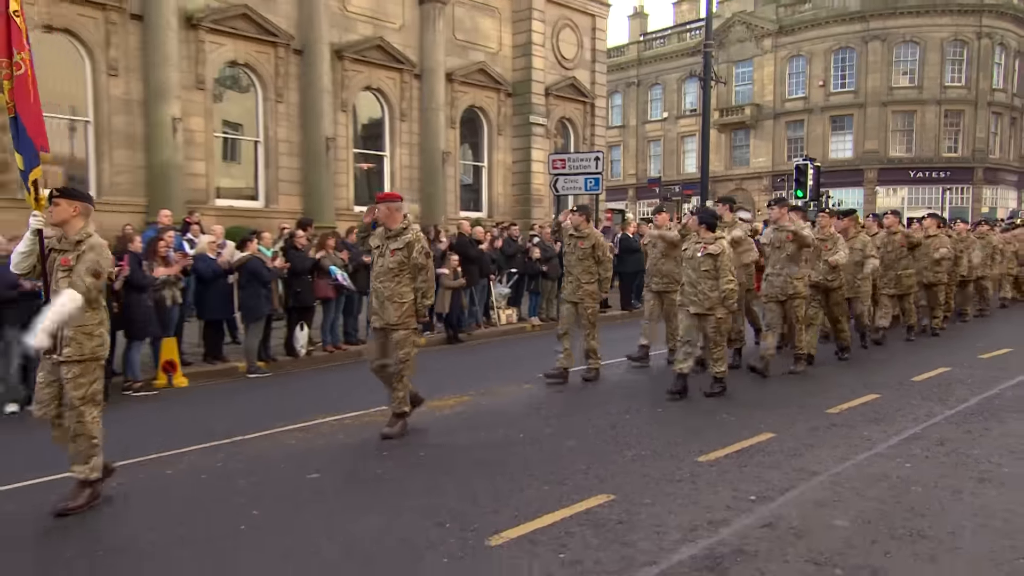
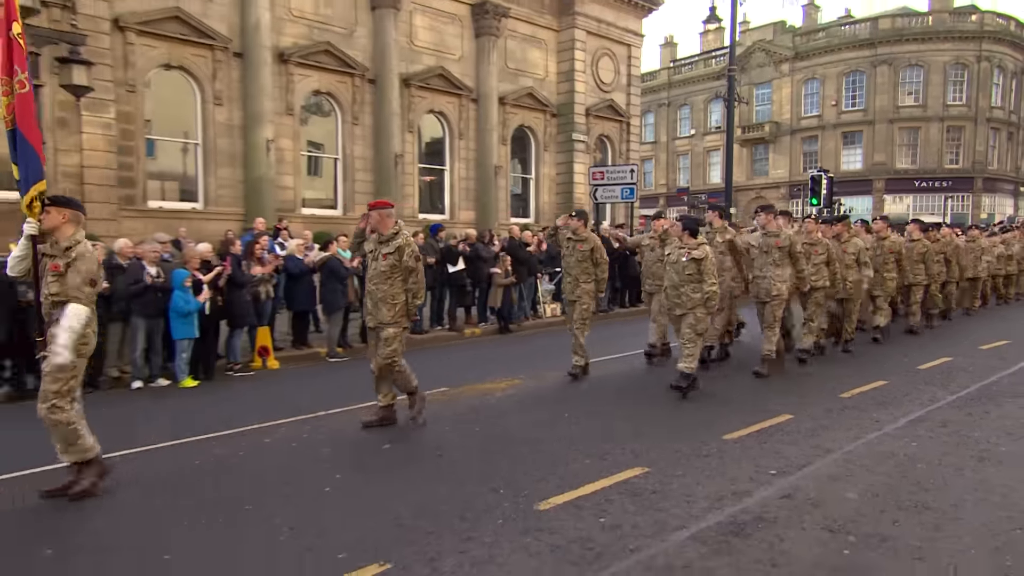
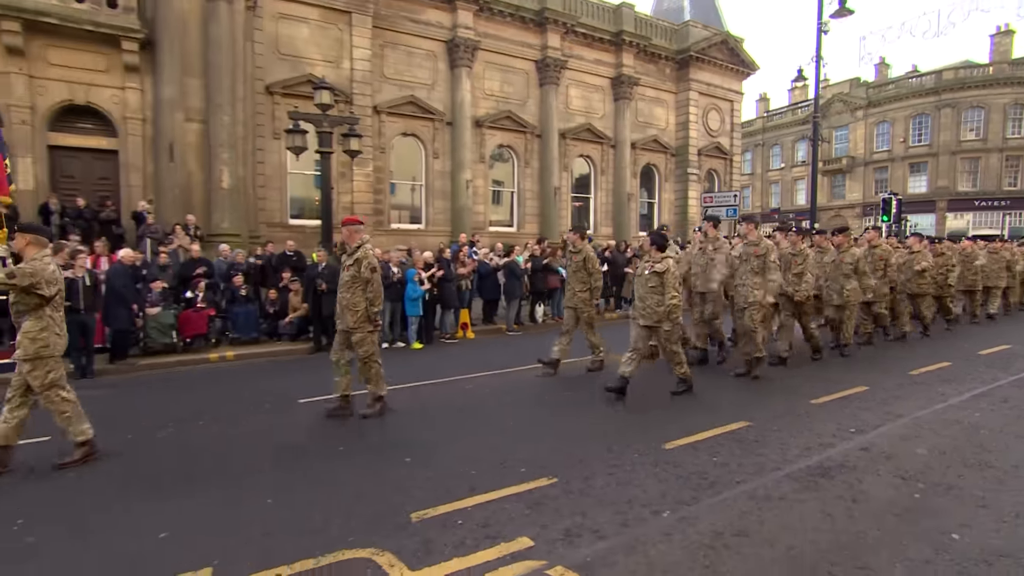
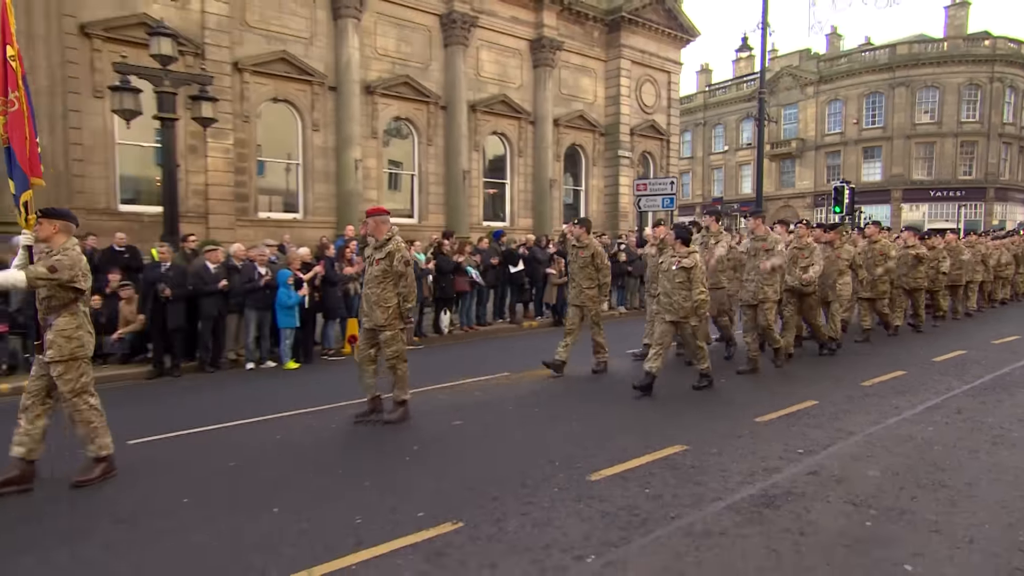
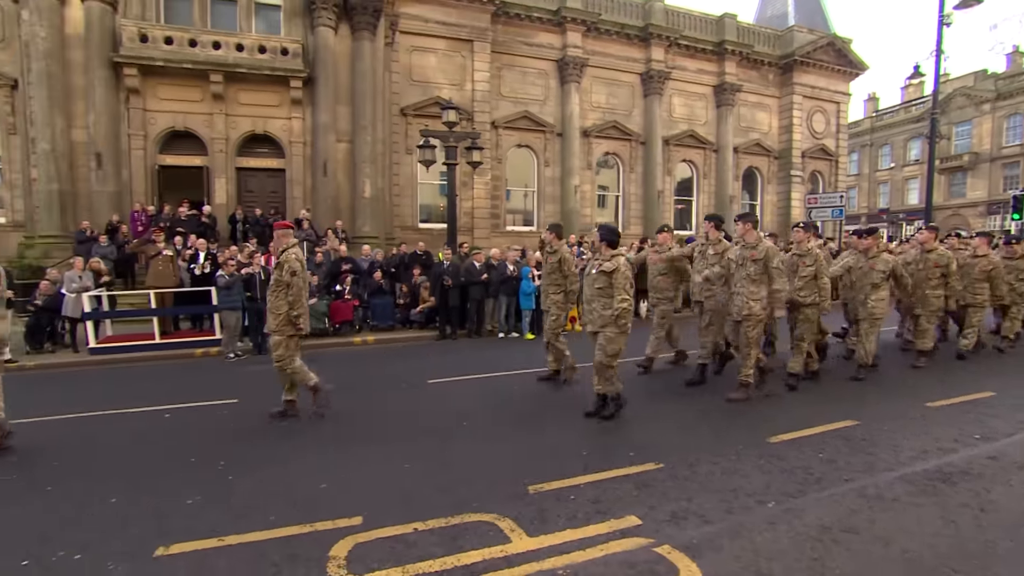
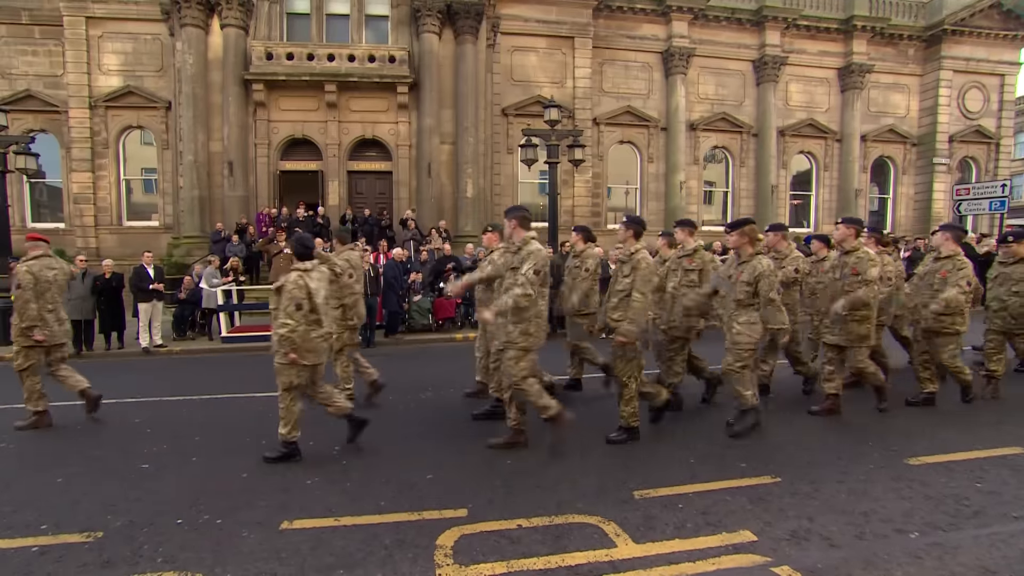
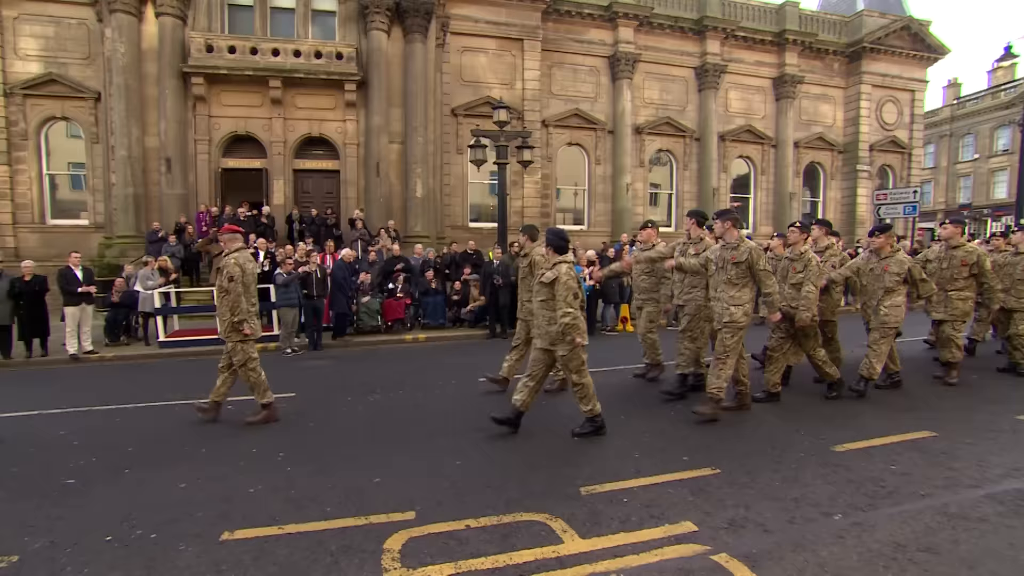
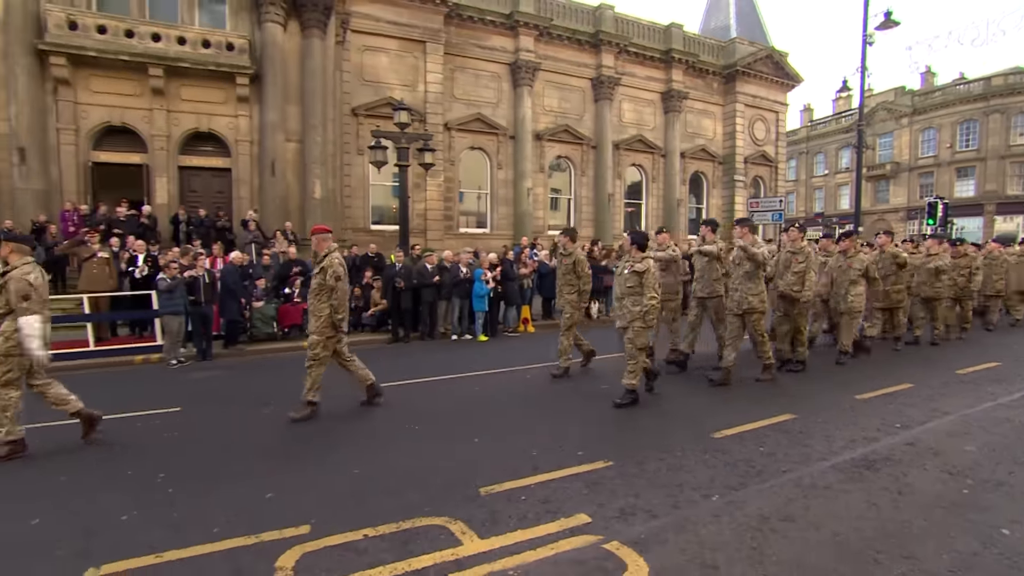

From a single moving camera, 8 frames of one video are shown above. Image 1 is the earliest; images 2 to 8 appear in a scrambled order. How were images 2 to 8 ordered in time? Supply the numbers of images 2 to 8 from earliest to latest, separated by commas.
2, 4, 3, 8, 5, 7, 6
